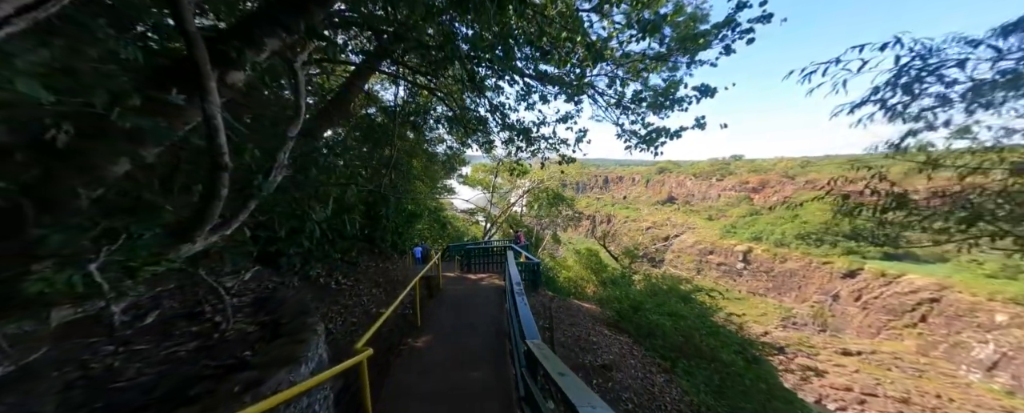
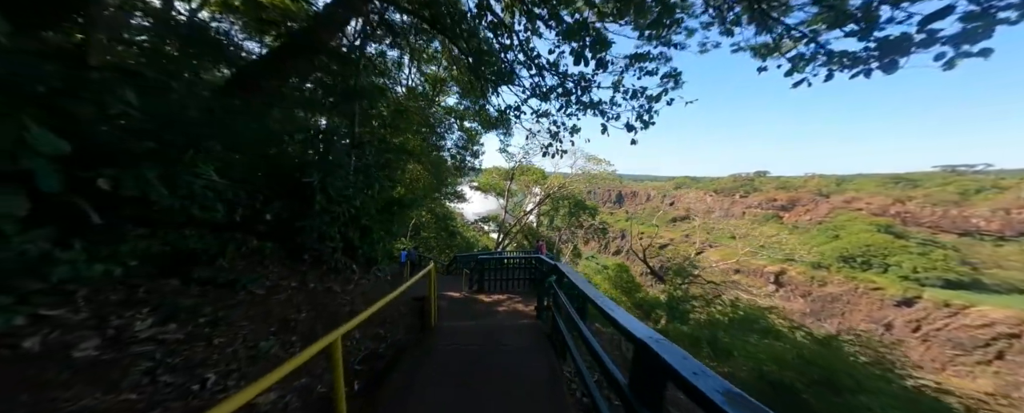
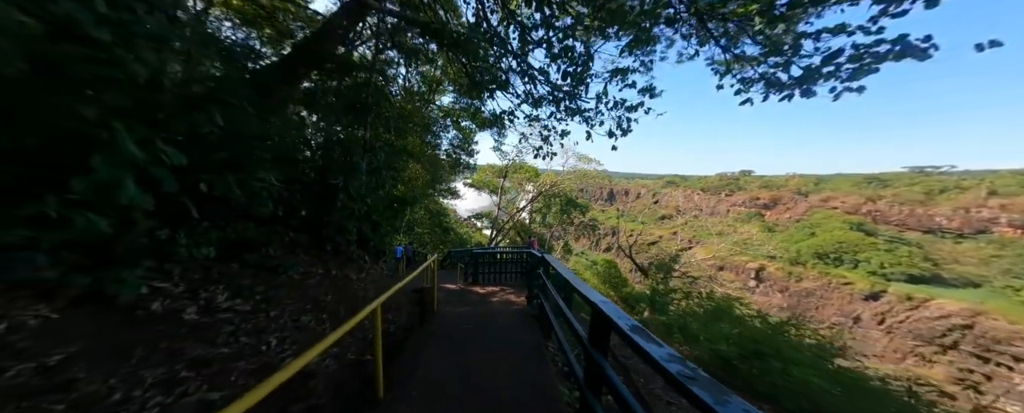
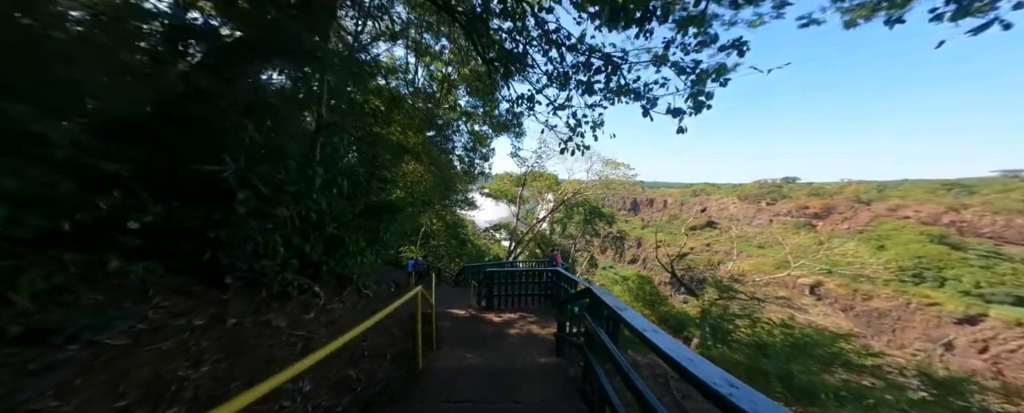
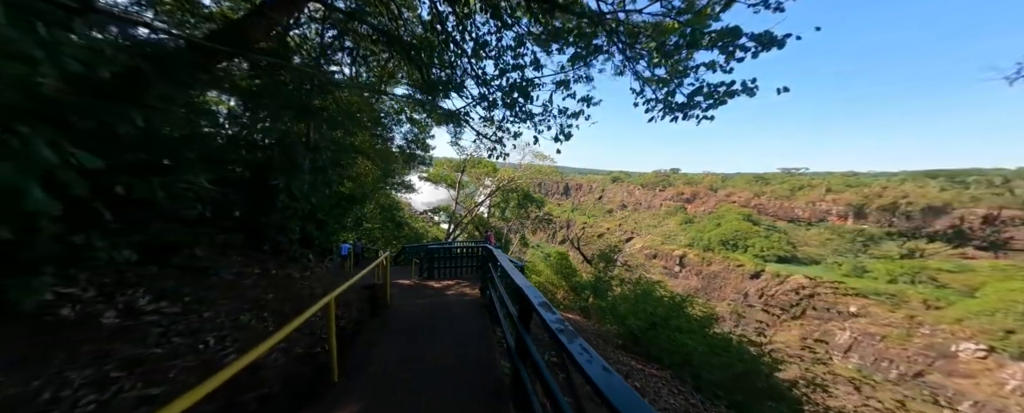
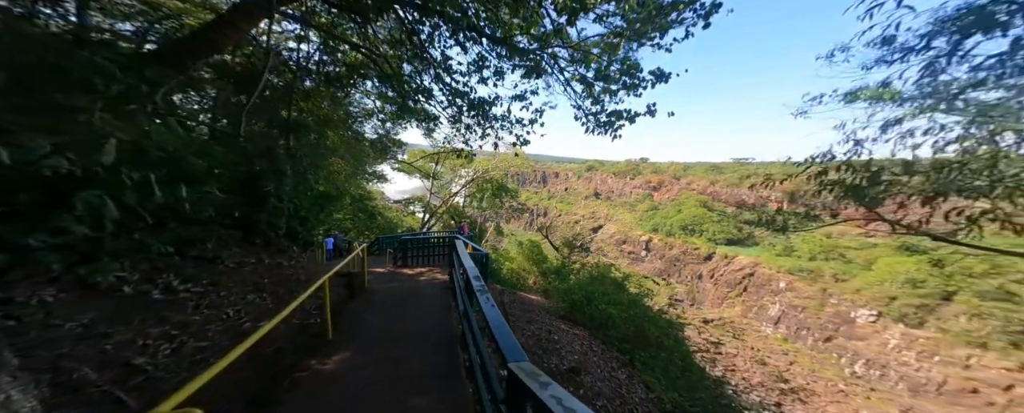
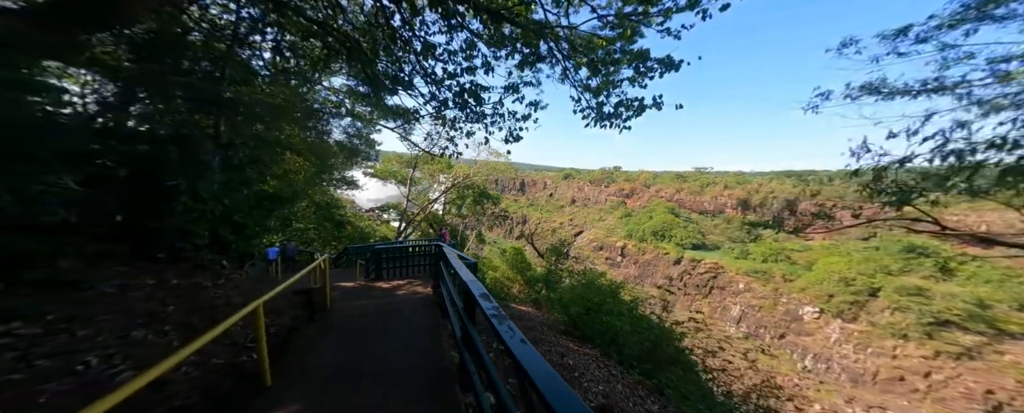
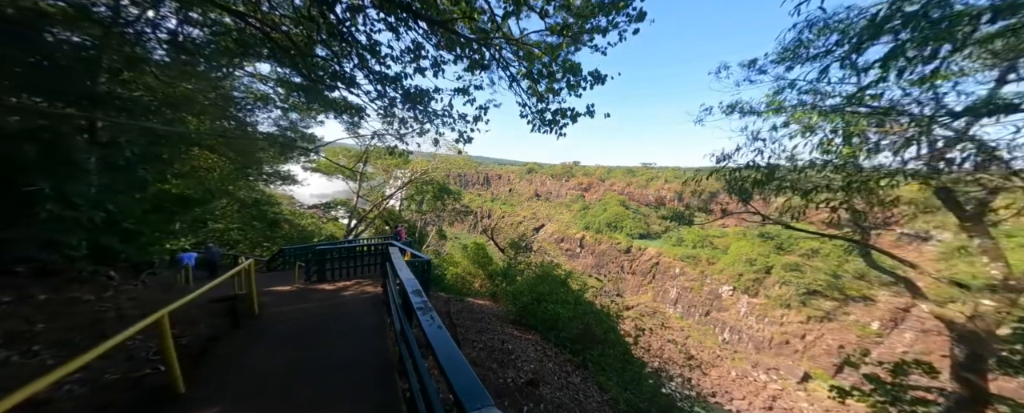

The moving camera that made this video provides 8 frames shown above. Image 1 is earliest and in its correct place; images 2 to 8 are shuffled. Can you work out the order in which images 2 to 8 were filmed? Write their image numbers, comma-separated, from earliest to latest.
6, 8, 7, 5, 3, 2, 4
